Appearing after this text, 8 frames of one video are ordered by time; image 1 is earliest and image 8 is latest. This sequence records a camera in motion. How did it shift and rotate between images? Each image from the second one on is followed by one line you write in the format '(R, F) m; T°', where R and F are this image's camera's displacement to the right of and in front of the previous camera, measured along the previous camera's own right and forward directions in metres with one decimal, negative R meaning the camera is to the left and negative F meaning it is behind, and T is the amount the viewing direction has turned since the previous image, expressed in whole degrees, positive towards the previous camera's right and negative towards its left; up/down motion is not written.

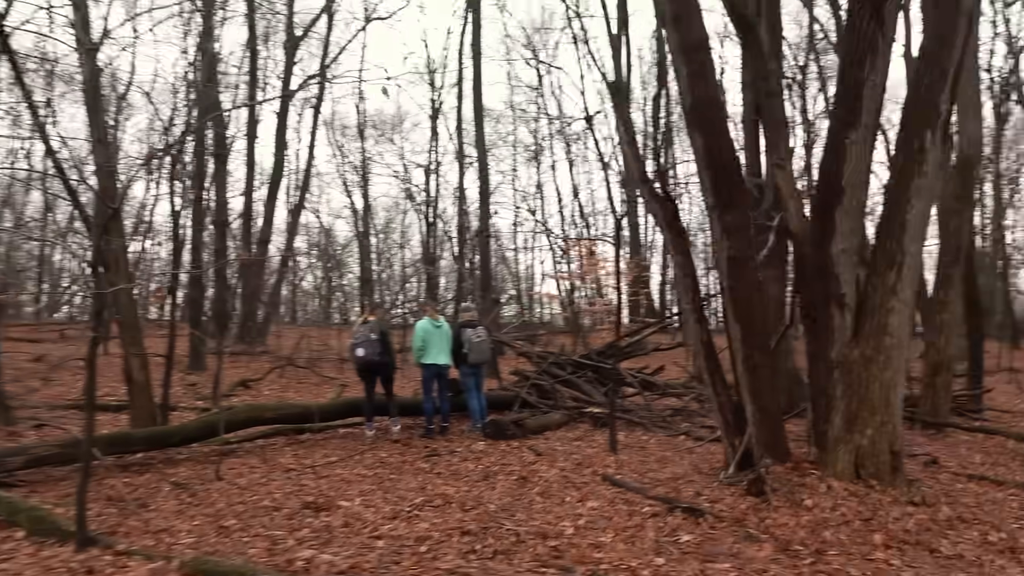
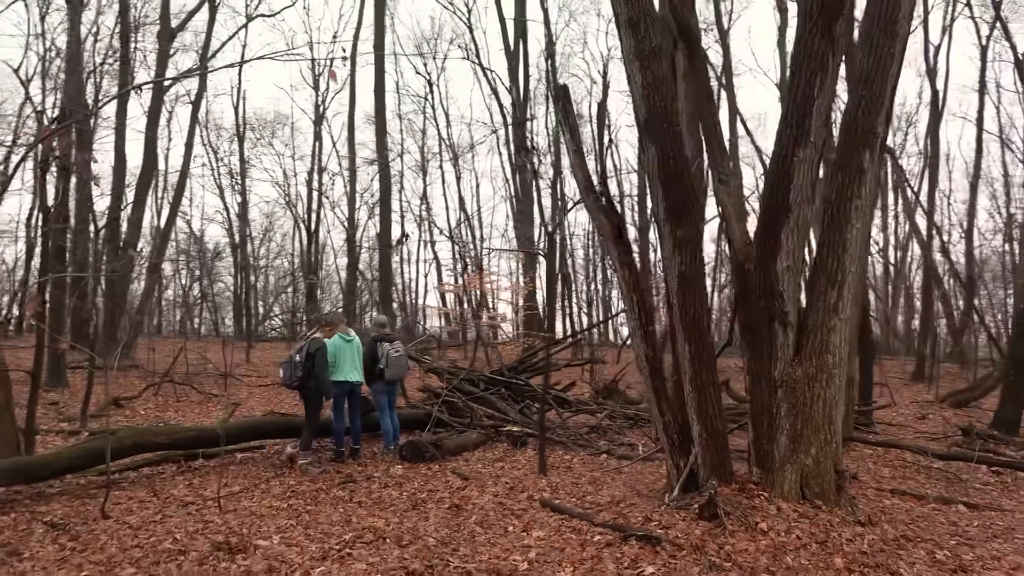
(-0.5, +0.4) m; +9°
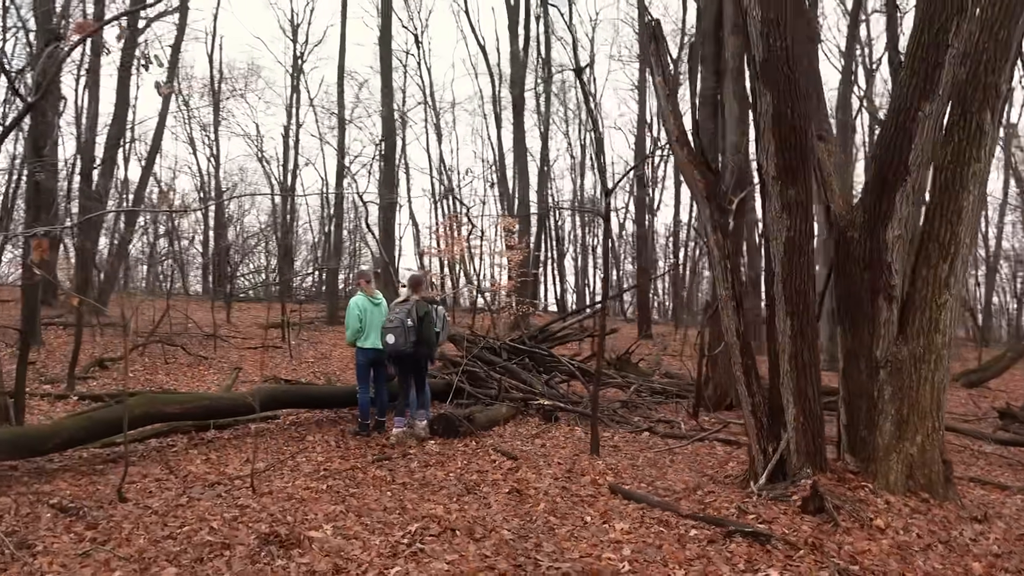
(-0.8, +0.7) m; +3°
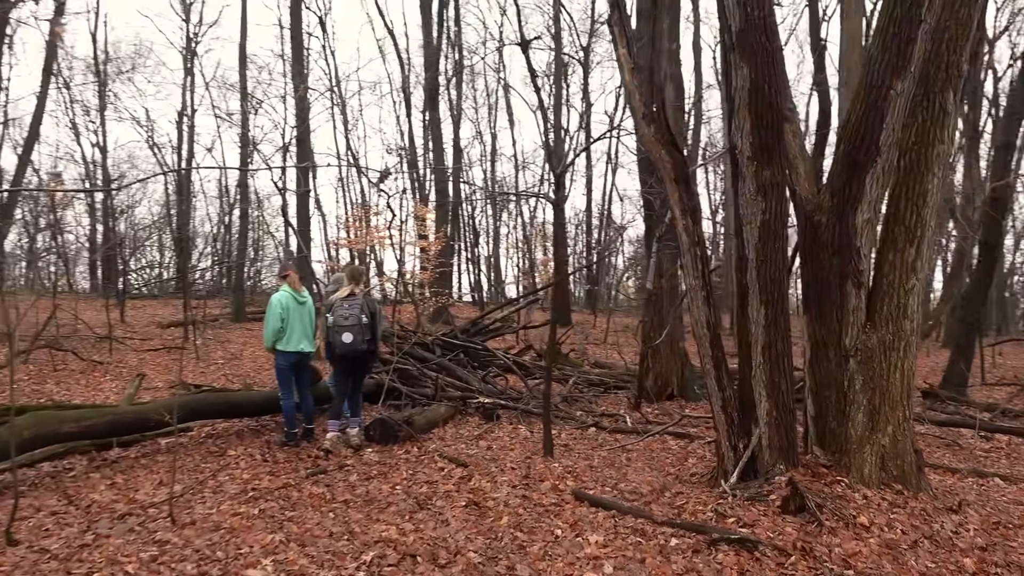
(-0.3, +0.5) m; +7°
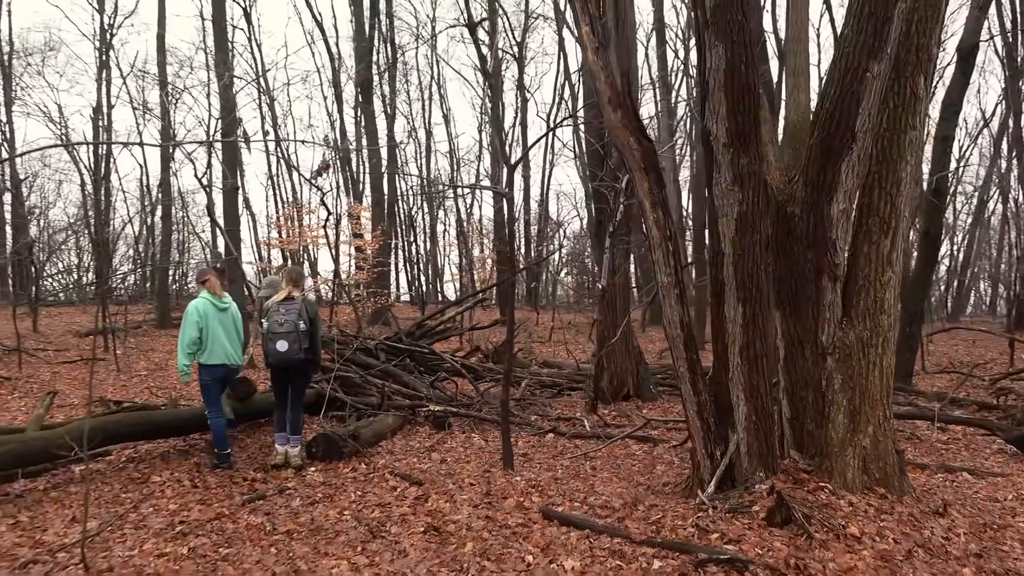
(-0.1, +0.4) m; +5°
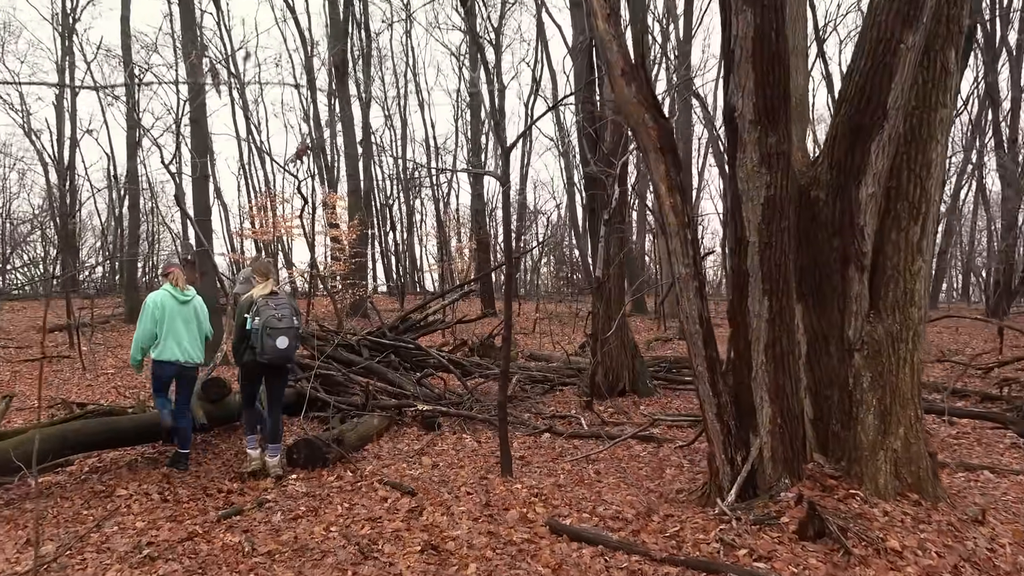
(-0.1, +0.4) m; +2°
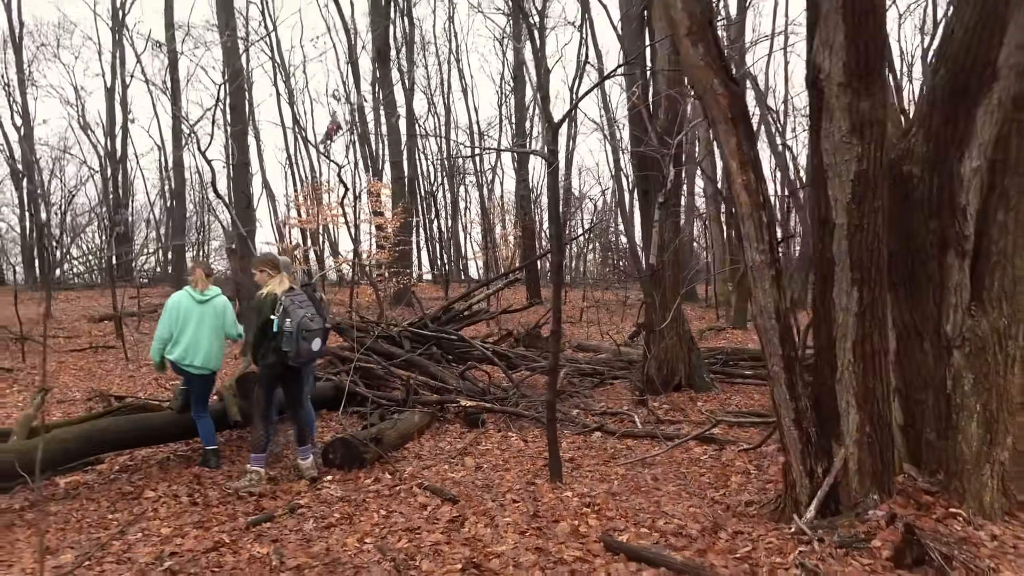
(0.0, +0.4) m; -3°
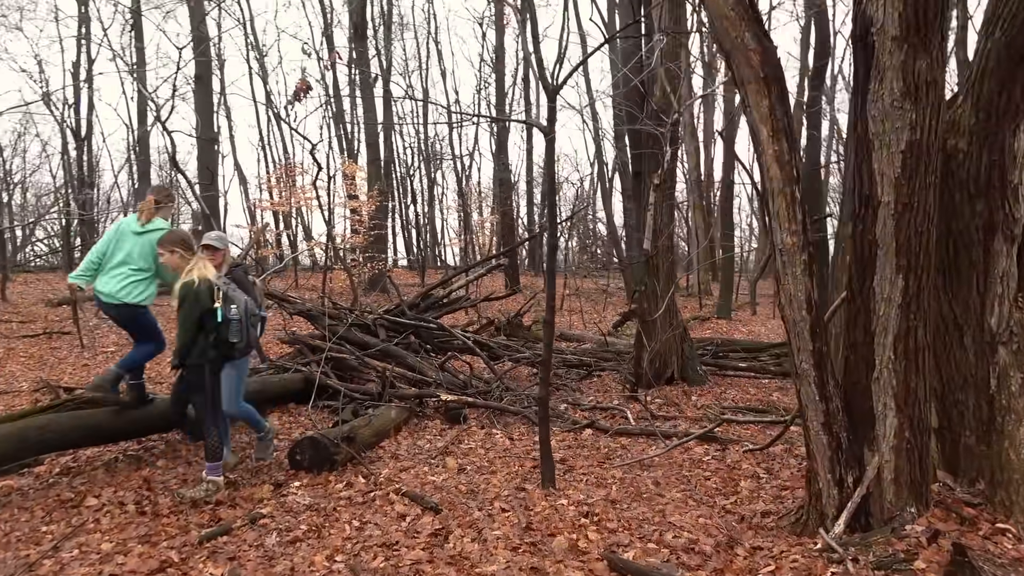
(-0.1, +0.5) m; +2°
